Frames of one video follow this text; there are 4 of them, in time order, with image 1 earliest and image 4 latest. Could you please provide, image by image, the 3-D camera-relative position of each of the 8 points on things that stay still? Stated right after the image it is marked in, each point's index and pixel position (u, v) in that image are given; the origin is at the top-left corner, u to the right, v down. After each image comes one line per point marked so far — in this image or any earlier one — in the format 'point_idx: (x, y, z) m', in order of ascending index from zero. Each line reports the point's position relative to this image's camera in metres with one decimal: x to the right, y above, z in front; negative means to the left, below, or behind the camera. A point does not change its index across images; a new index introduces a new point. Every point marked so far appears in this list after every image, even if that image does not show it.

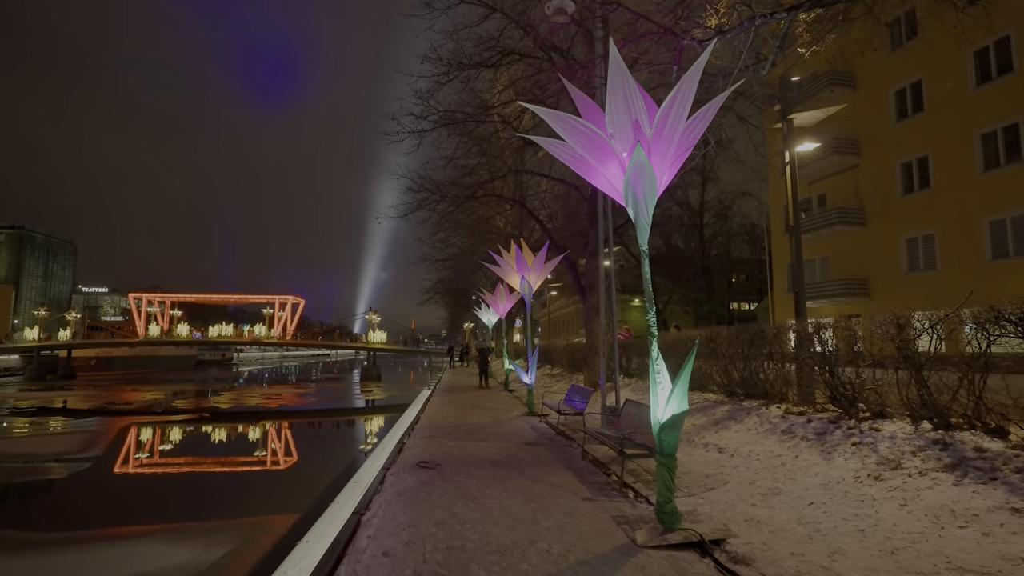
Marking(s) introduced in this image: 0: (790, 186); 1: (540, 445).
0: (+4.3, +1.6, +9.7) m
1: (+0.4, -2.2, +8.9) m
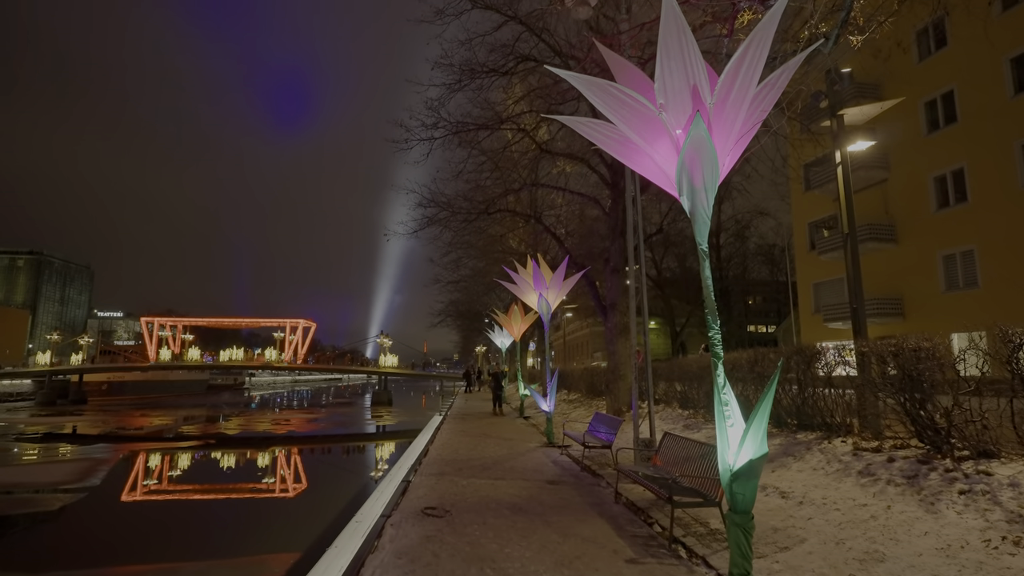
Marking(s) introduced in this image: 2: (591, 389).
0: (+4.6, +1.3, +8.6) m
1: (+0.7, -2.5, +7.8) m
2: (+2.4, -3.1, +19.4) m
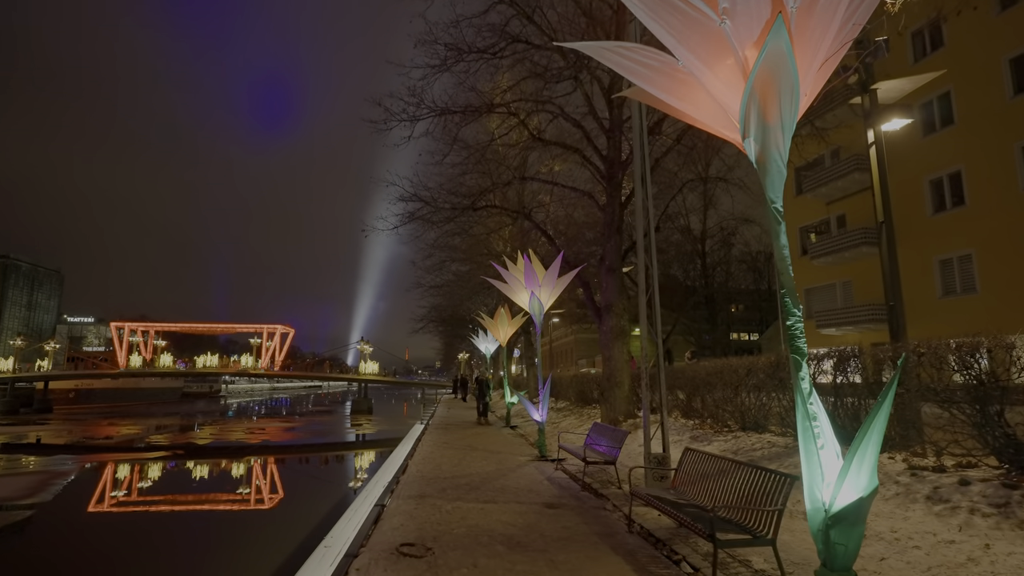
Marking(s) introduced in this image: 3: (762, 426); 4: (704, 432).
0: (+4.5, +1.4, +7.7) m
1: (+0.6, -2.4, +6.7) m
2: (+2.0, -3.2, +18.3) m
3: (+3.6, -2.0, +8.9) m
4: (+3.0, -2.3, +10.0) m
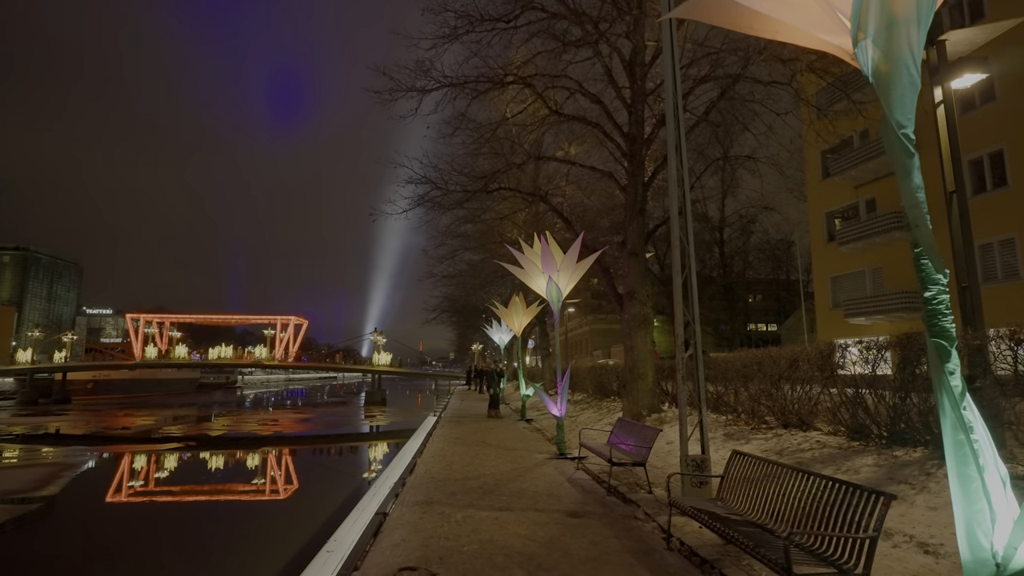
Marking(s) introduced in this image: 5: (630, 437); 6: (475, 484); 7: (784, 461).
0: (+4.7, +1.6, +6.7) m
1: (+0.8, -2.2, +5.9) m
2: (+2.4, -2.8, +17.5) m
3: (+3.8, -1.7, +8.0) m
4: (+3.3, -2.0, +9.1) m
5: (+1.5, -1.9, +8.0) m
6: (-0.5, -2.3, +7.4) m
7: (+3.1, -1.9, +7.1) m
